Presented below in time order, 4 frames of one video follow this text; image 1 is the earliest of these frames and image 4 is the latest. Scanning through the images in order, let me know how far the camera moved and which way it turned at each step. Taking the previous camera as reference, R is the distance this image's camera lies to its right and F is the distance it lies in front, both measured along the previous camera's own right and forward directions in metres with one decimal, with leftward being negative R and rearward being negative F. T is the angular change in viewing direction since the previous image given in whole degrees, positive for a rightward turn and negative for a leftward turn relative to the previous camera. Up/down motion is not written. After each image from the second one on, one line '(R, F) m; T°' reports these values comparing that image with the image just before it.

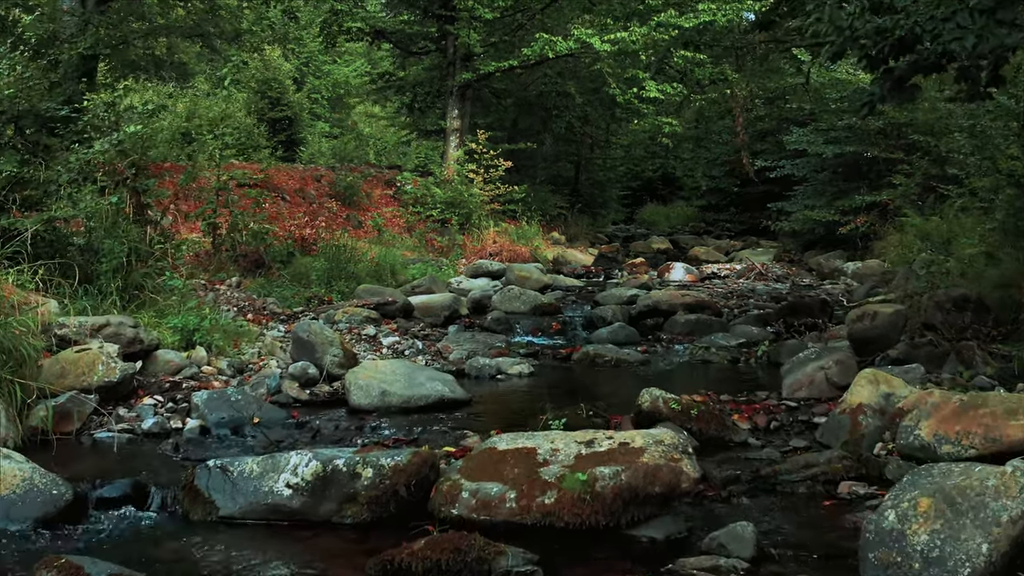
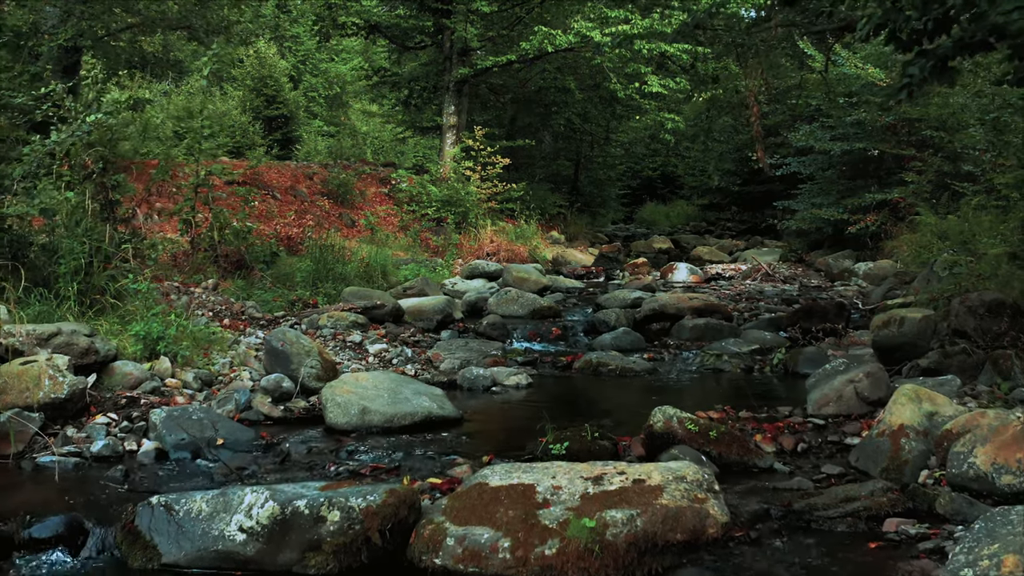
(0.0, +0.6) m; 0°
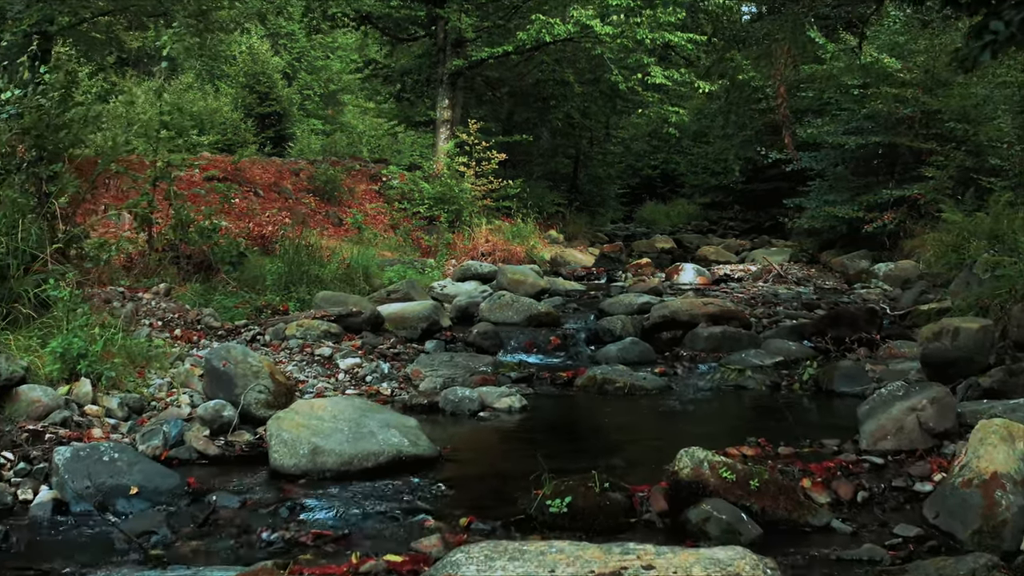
(+0.1, +1.0) m; 0°
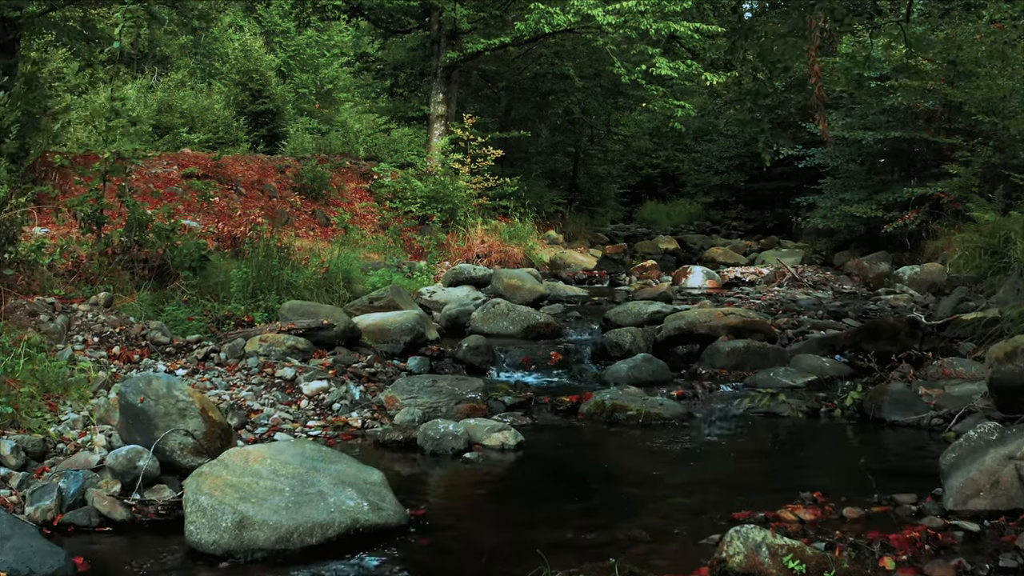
(0.0, +1.0) m; 0°
